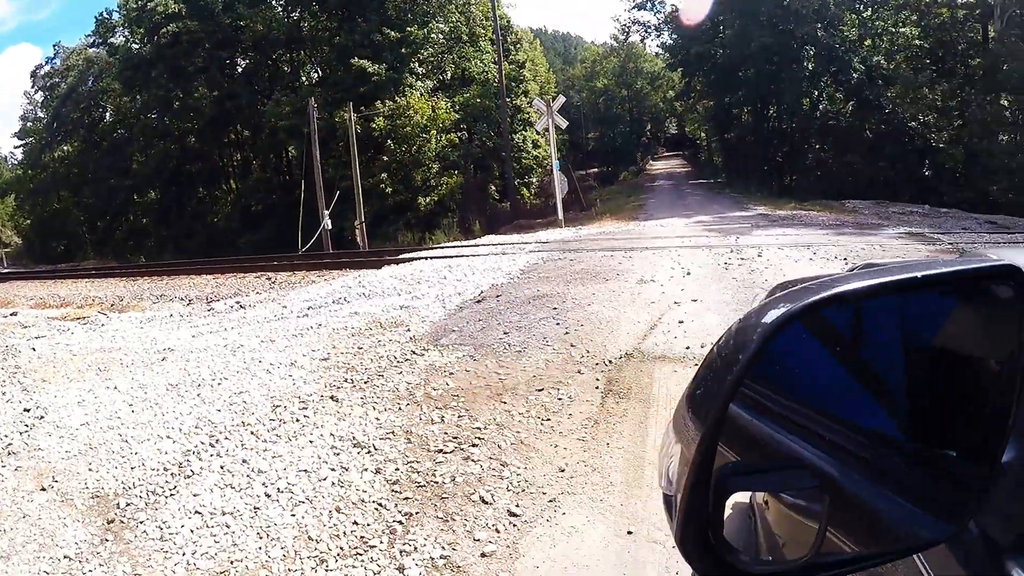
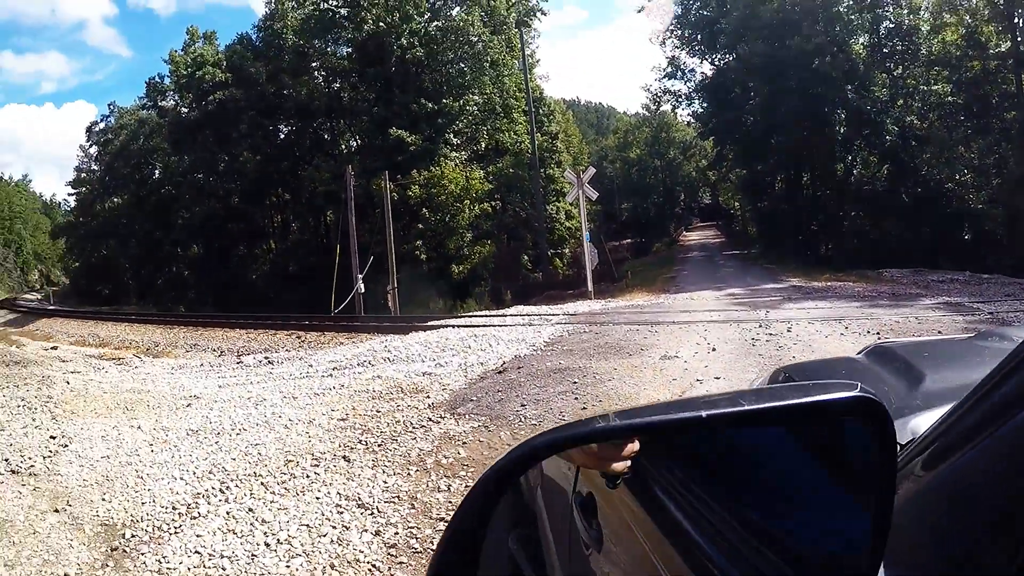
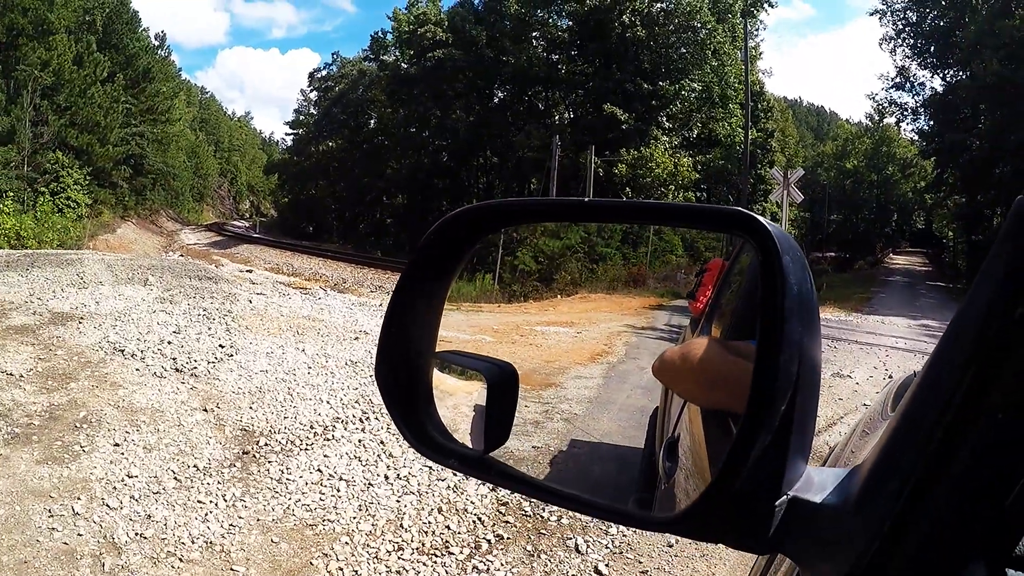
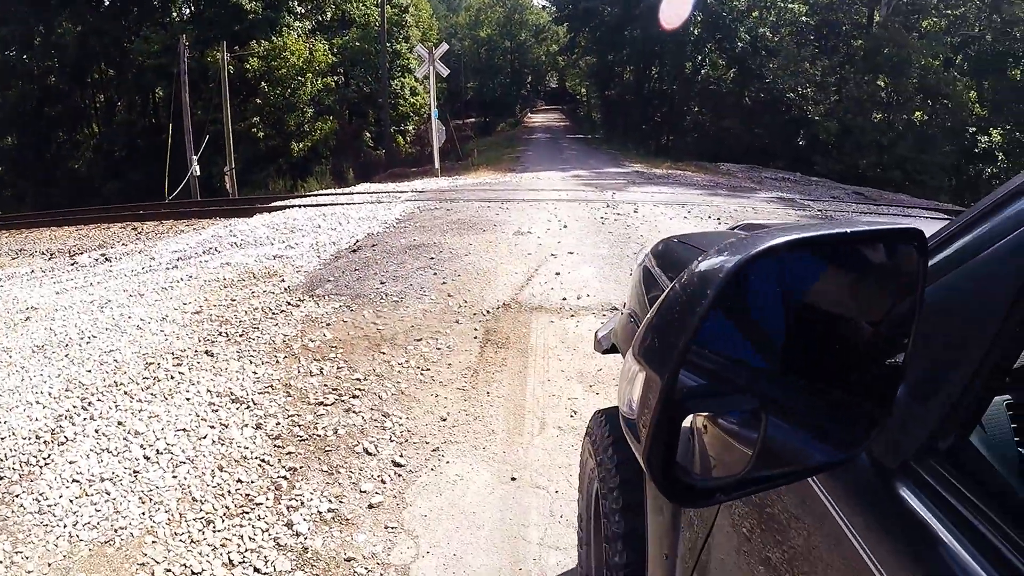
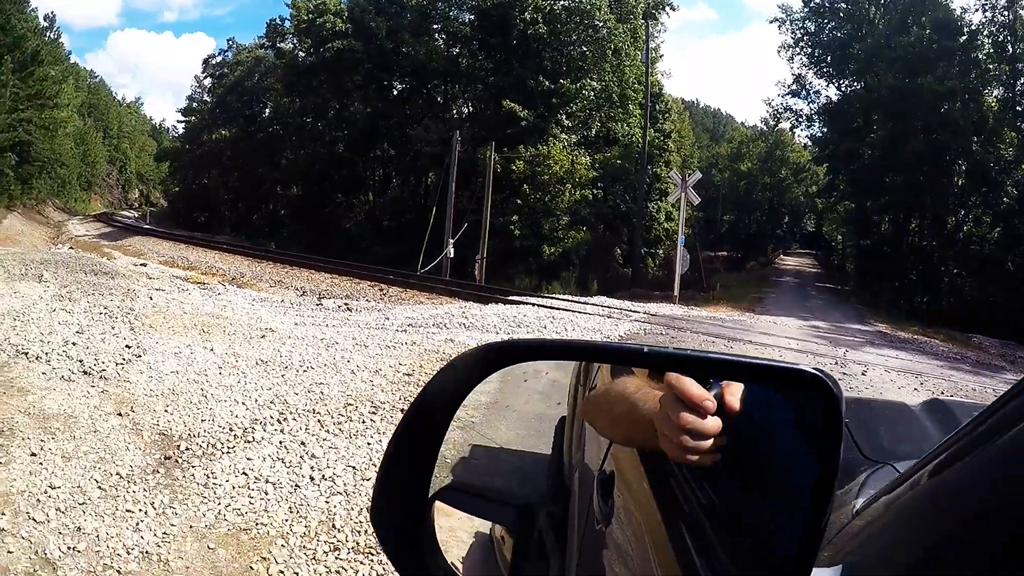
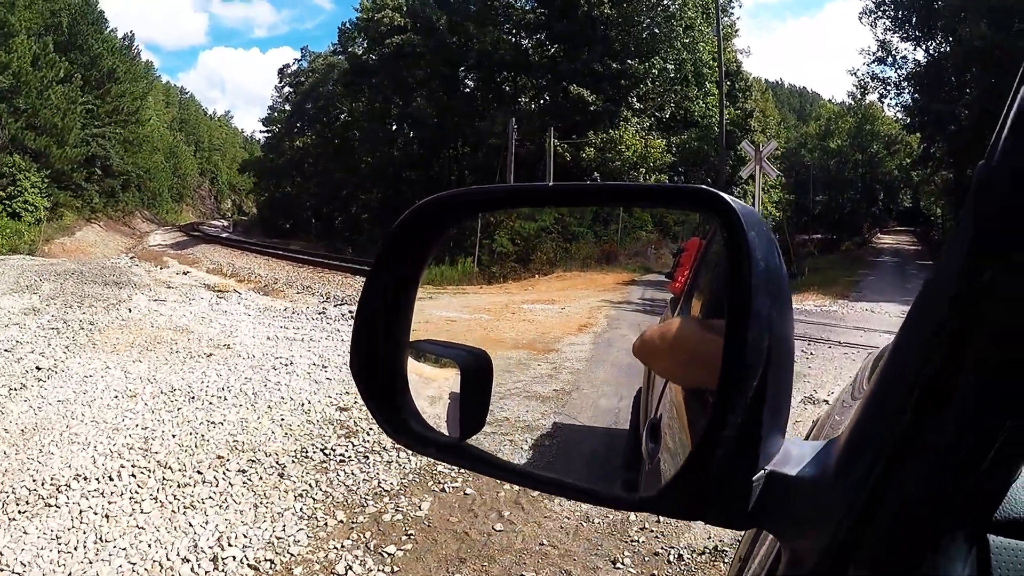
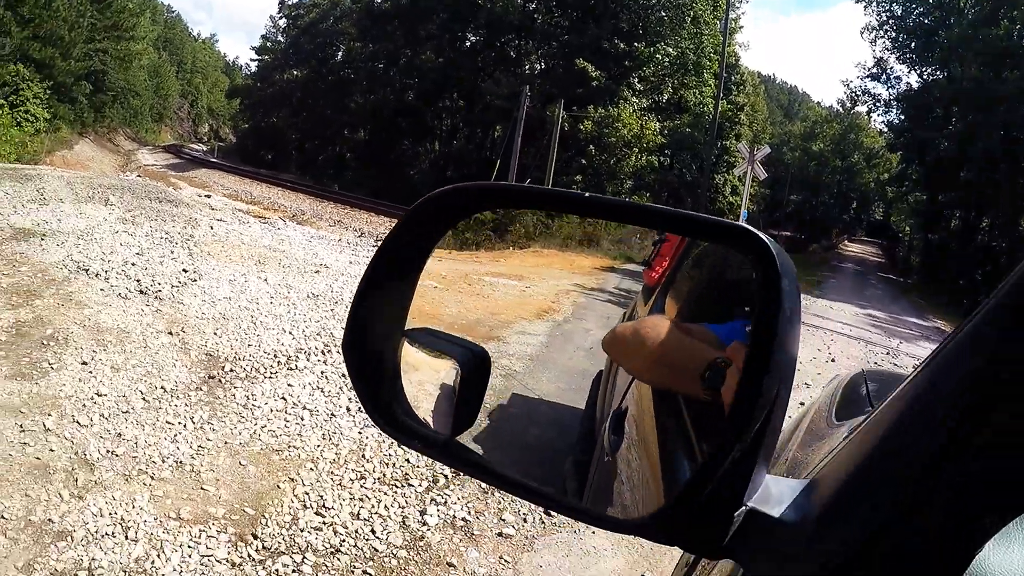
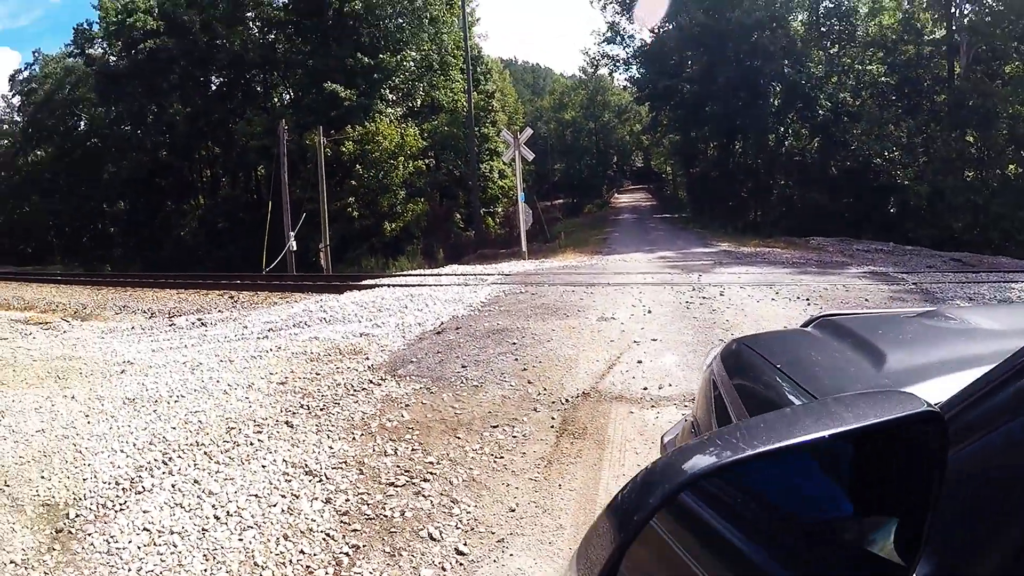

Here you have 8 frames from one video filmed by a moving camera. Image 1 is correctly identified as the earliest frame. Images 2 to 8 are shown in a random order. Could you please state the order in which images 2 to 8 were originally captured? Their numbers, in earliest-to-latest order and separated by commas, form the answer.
4, 8, 2, 5, 7, 3, 6
